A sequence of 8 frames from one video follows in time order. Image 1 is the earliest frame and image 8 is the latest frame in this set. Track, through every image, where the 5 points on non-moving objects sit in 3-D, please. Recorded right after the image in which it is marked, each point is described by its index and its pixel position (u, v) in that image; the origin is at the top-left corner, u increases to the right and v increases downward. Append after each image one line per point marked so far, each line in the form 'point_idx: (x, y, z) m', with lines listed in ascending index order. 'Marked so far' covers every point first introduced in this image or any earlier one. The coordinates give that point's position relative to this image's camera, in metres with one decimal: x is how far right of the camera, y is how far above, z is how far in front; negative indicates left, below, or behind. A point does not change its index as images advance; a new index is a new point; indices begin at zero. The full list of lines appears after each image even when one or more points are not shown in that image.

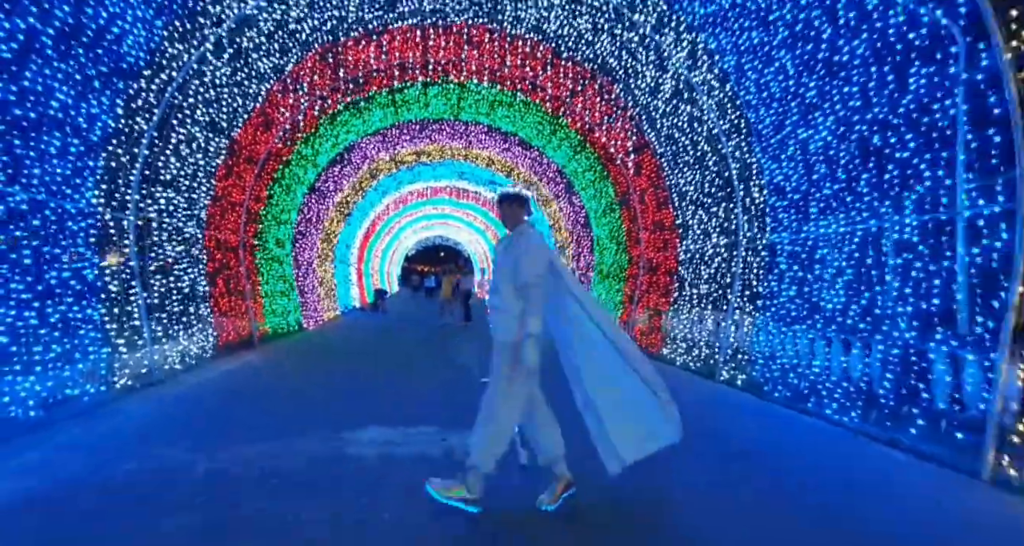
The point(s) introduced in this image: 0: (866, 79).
0: (+5.0, +2.7, +6.2) m
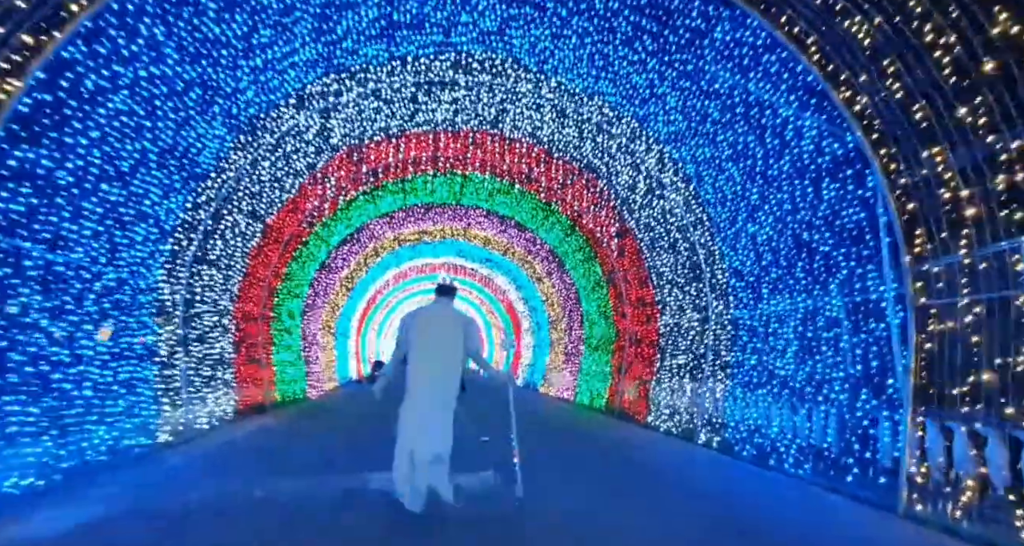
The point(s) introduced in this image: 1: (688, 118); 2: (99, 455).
0: (+5.0, +1.5, +7.9) m
1: (+3.7, +3.2, +9.2) m
2: (-6.4, -2.9, +6.9) m
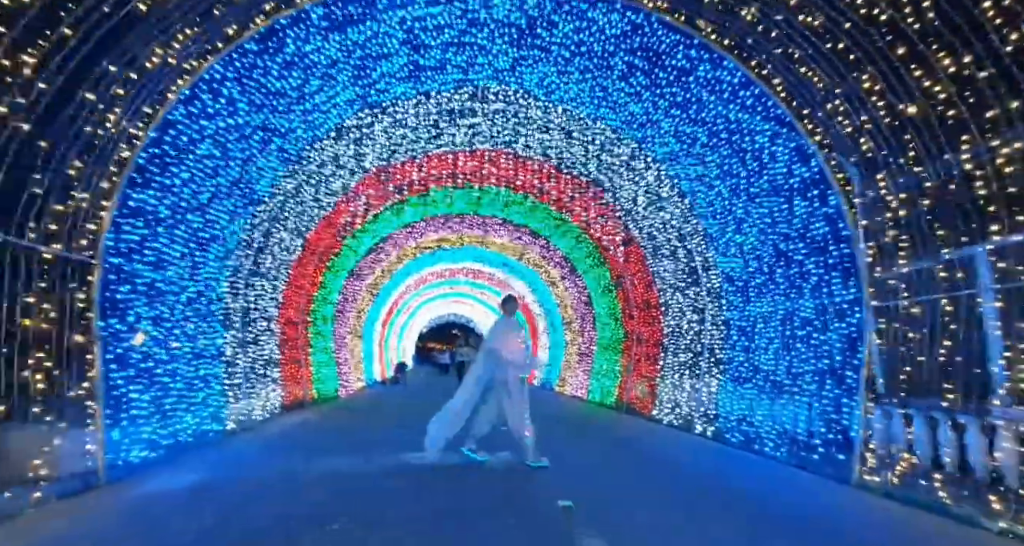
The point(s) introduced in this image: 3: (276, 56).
0: (+5.2, +1.3, +9.0) m
1: (+3.9, +3.1, +10.3) m
2: (-6.1, -3.1, +8.3) m
3: (-4.1, +3.8, +7.7) m
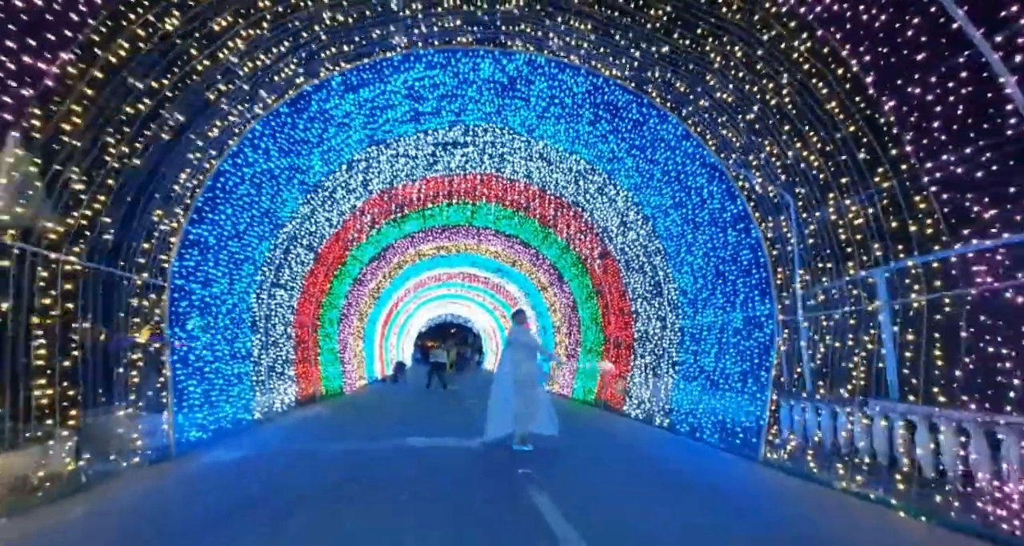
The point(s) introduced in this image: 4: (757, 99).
0: (+4.8, +0.9, +10.7) m
1: (+3.5, +2.7, +12.1) m
2: (-6.6, -3.5, +10.1) m
3: (-4.5, +3.4, +9.5) m
4: (+4.3, +3.0, +7.8) m
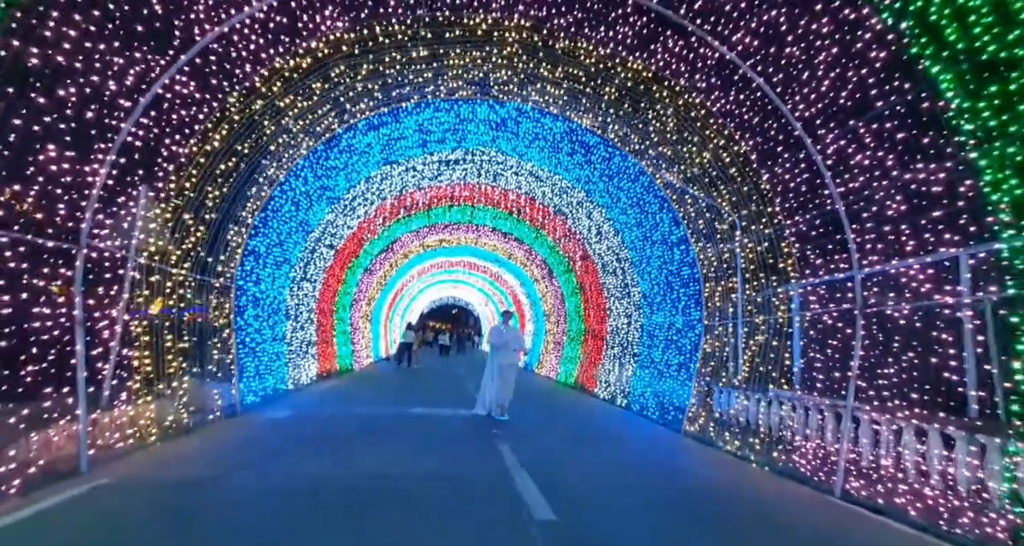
0: (+4.5, +0.7, +13.1) m
1: (+3.3, +2.5, +14.4) m
2: (-7.0, -3.4, +12.6) m
3: (-4.8, +3.4, +11.8) m
4: (+4.0, +2.7, +10.1) m
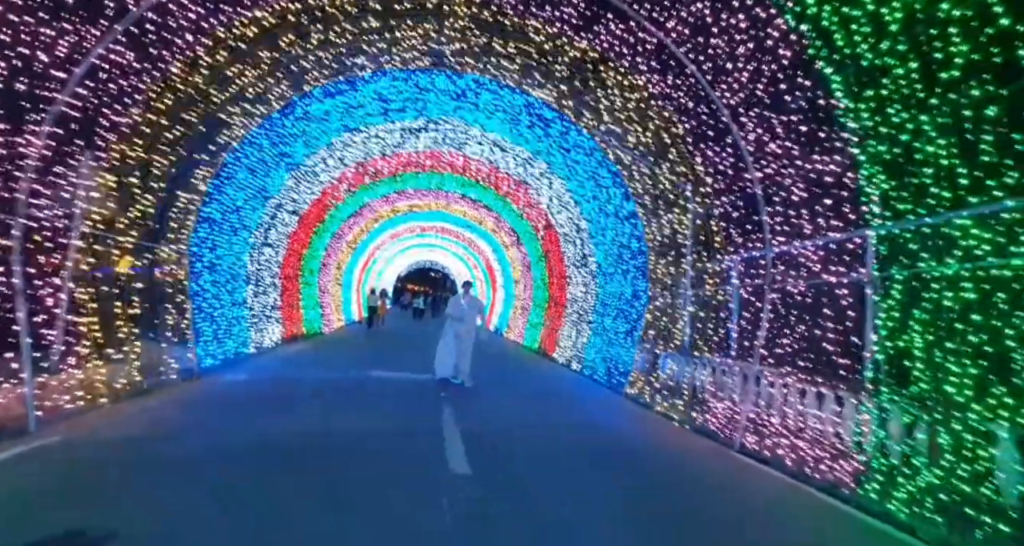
0: (+3.2, +1.5, +13.7) m
1: (+2.0, +3.4, +14.8) m
2: (-8.3, -2.4, +13.0) m
3: (-6.0, +4.2, +11.7) m
4: (+2.9, +3.3, +10.5) m
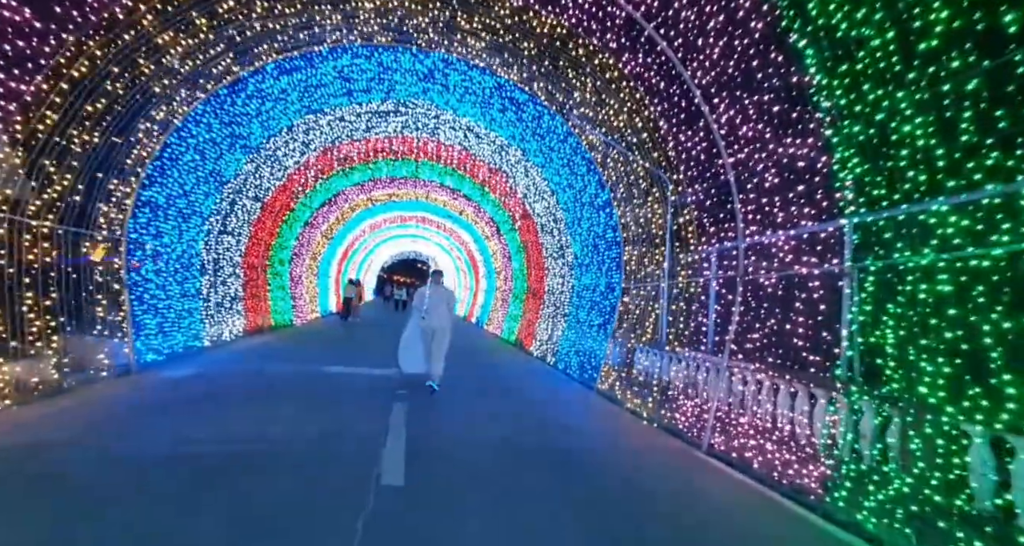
0: (+2.4, +1.8, +13.2) m
1: (+1.1, +3.7, +14.3) m
2: (-9.2, -2.1, +12.3) m
3: (-6.7, +4.5, +11.0) m
4: (+2.1, +3.5, +10.0) m
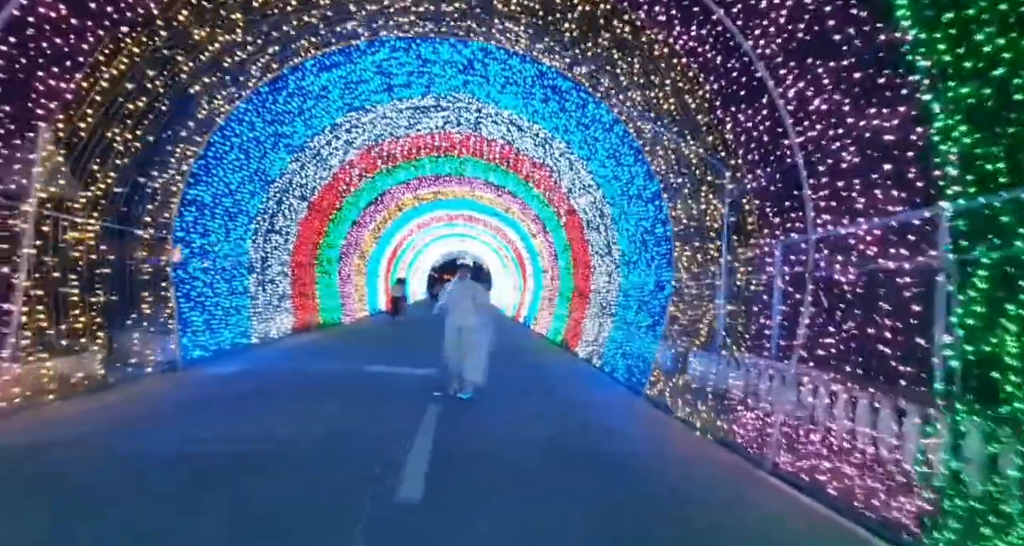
0: (+3.6, +1.9, +12.4) m
1: (+2.4, +3.8, +13.6) m
2: (-8.0, -2.0, +12.7) m
3: (-5.7, +4.6, +11.2) m
4: (+3.0, +3.6, +9.3) m
